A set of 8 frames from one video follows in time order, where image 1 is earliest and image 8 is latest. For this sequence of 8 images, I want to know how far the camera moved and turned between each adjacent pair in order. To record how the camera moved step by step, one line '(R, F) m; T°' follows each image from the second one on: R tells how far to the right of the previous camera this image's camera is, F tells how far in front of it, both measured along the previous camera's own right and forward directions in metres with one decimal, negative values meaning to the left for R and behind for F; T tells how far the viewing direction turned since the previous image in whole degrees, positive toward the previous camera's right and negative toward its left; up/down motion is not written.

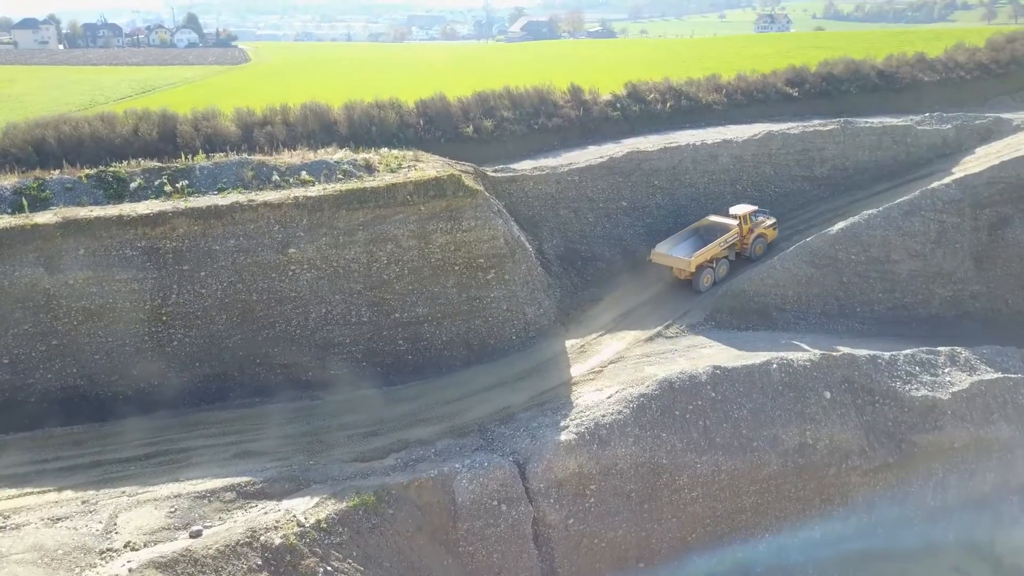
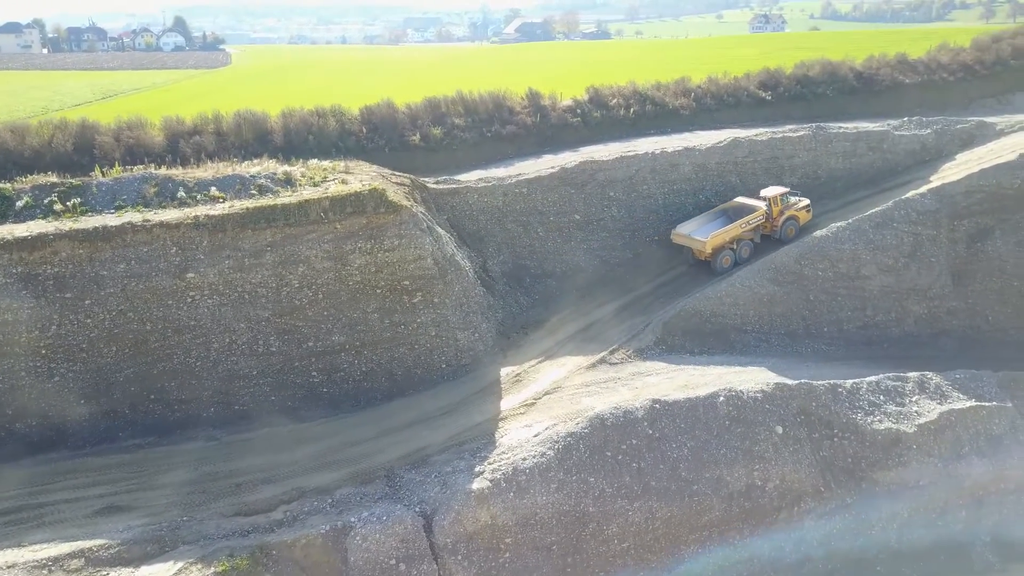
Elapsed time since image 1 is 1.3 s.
(+1.1, +1.1) m; 0°
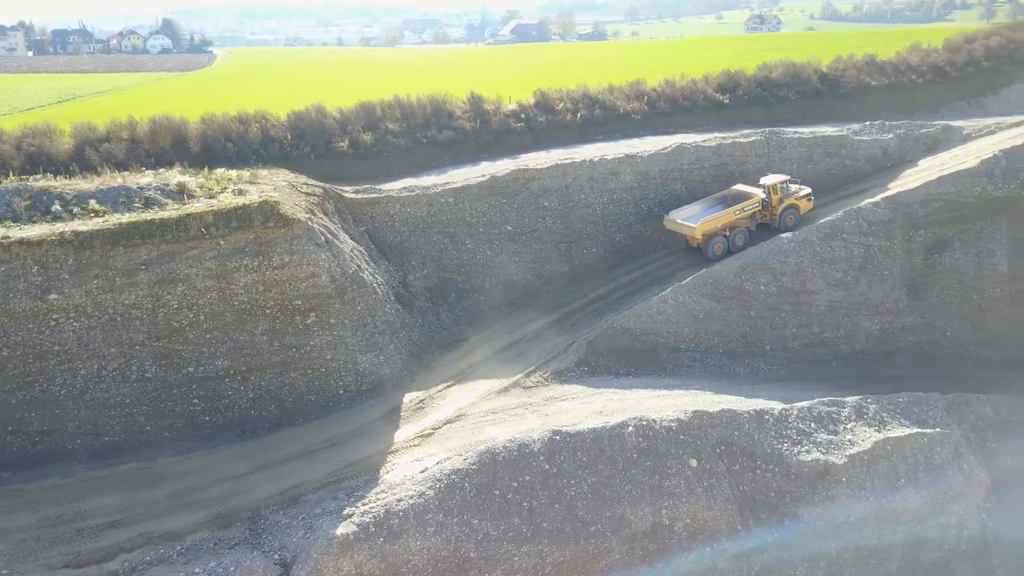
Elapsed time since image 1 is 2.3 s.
(+1.4, +0.9) m; 0°
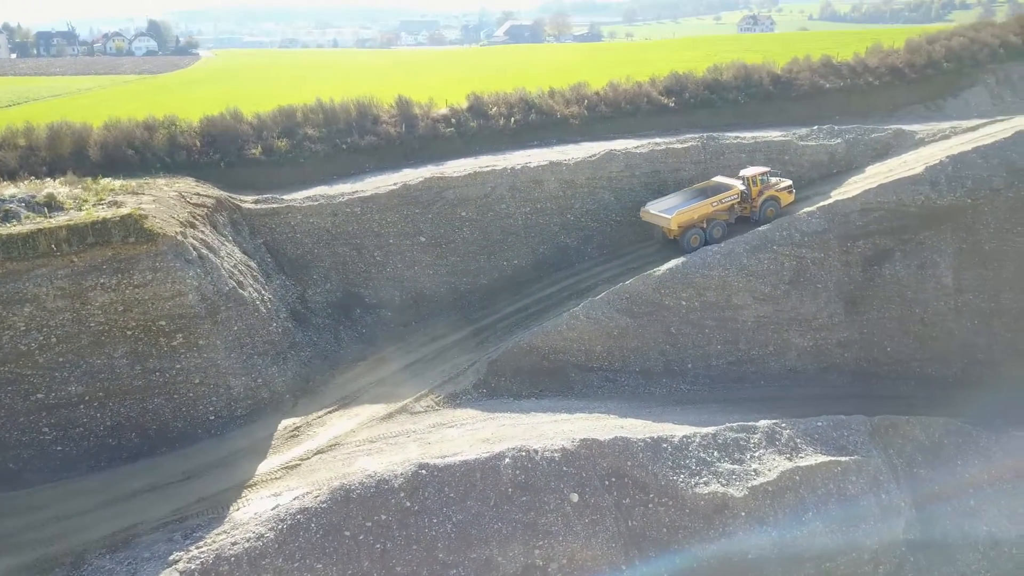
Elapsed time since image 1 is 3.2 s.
(+1.5, +0.8) m; 0°
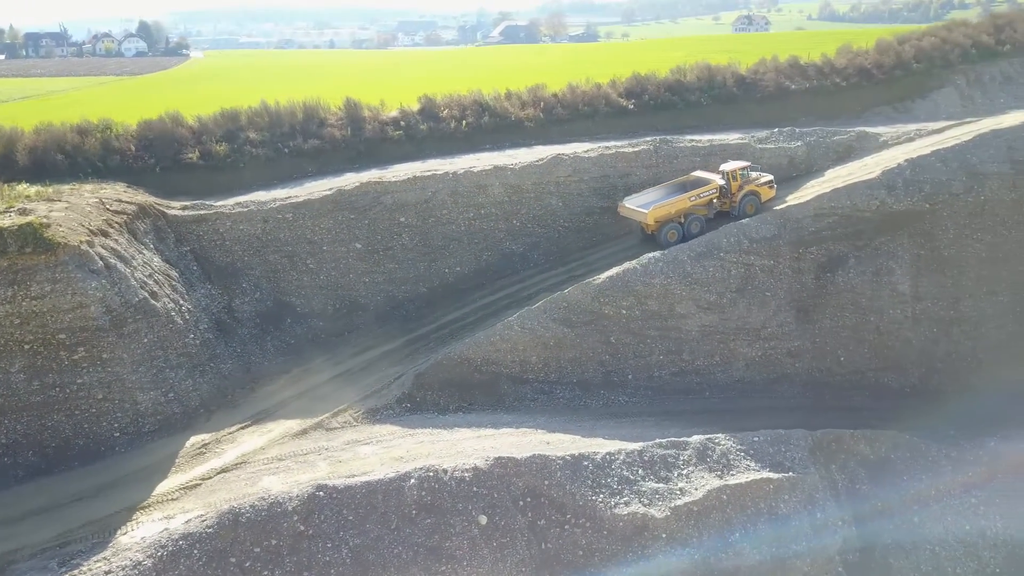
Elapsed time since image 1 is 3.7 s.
(+1.0, +0.5) m; 0°
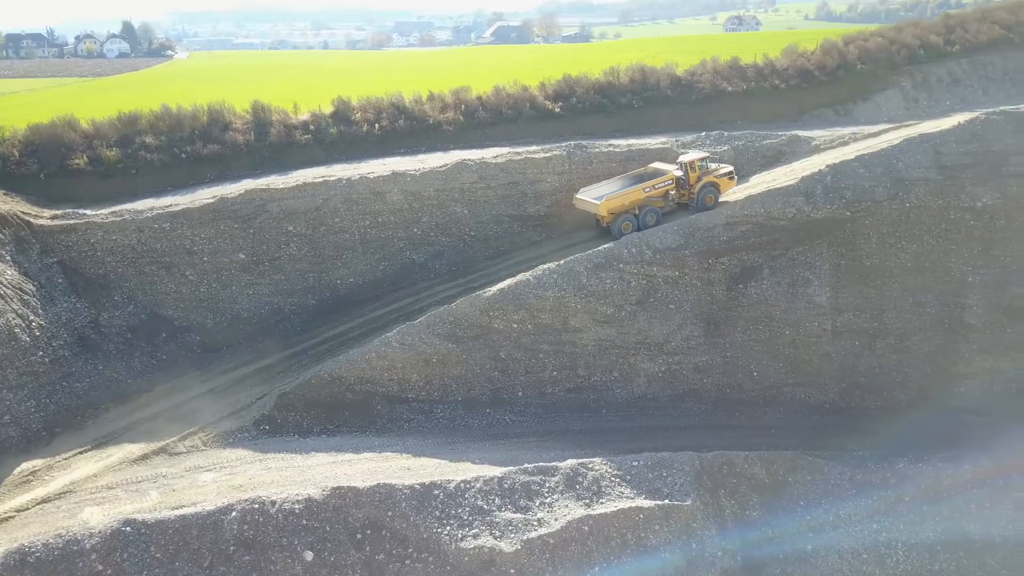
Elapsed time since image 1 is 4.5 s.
(+1.8, +0.7) m; 0°
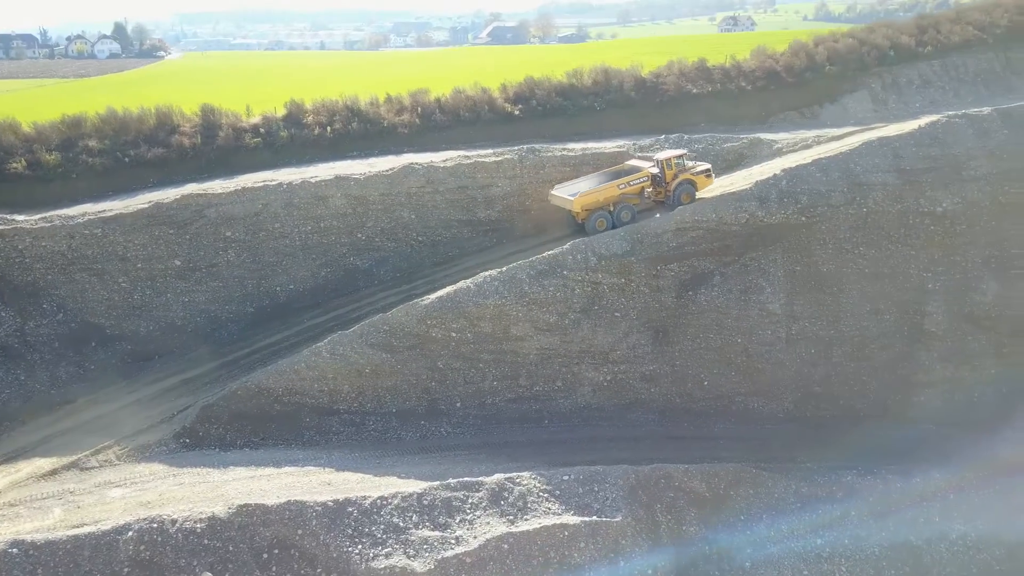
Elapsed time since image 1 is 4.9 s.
(+0.9, +0.3) m; 0°
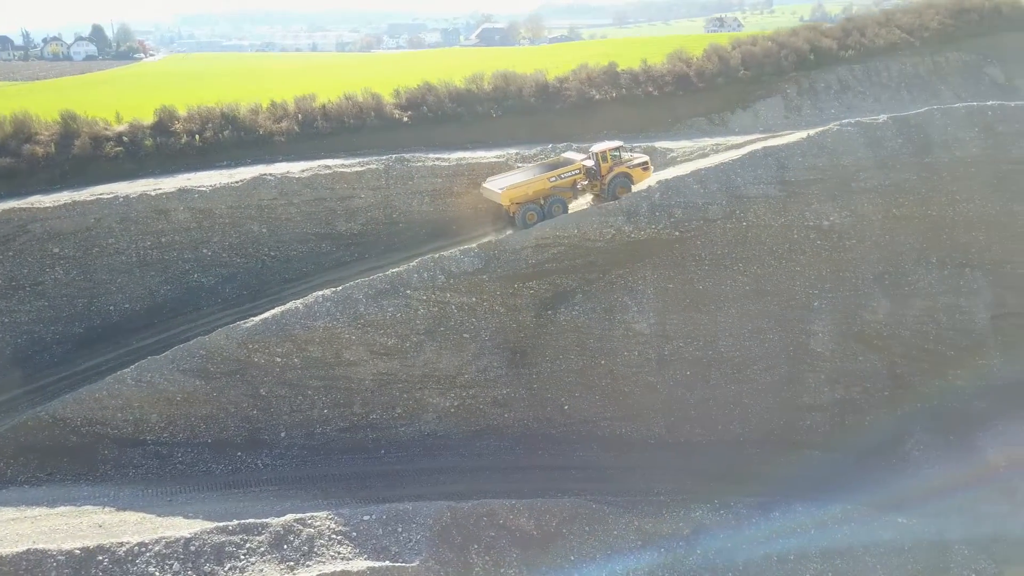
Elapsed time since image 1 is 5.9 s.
(+2.4, +0.8) m; 0°
